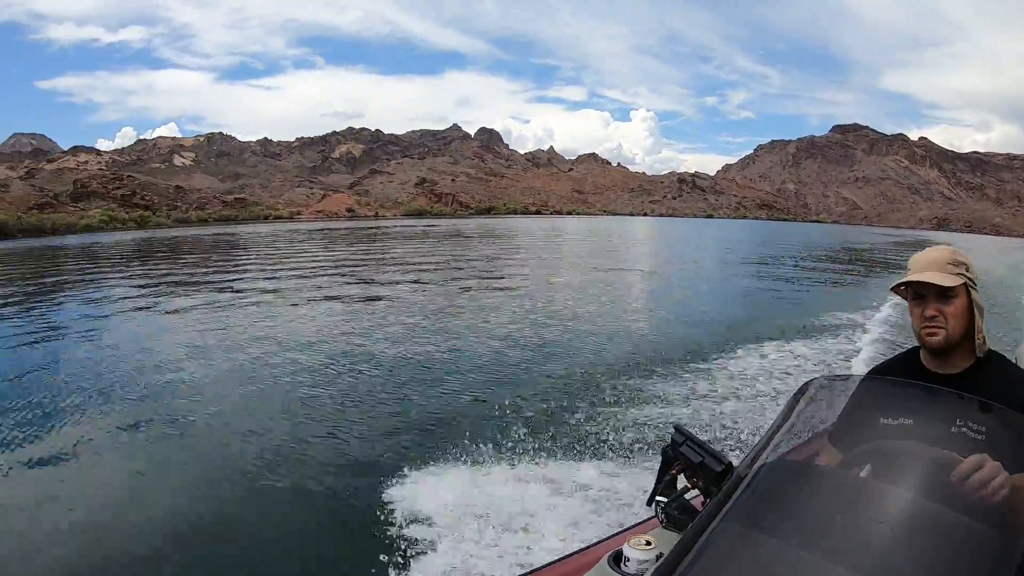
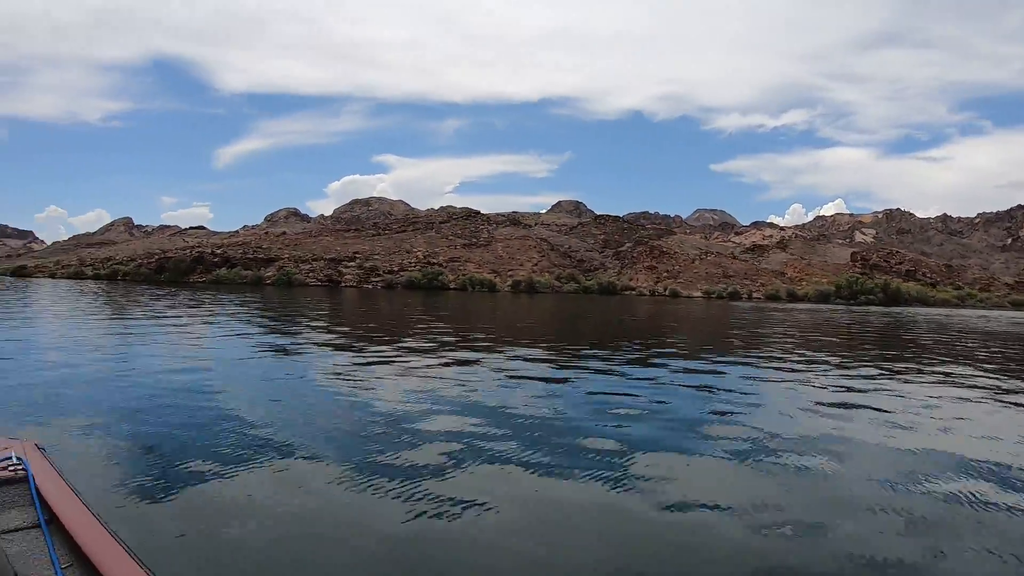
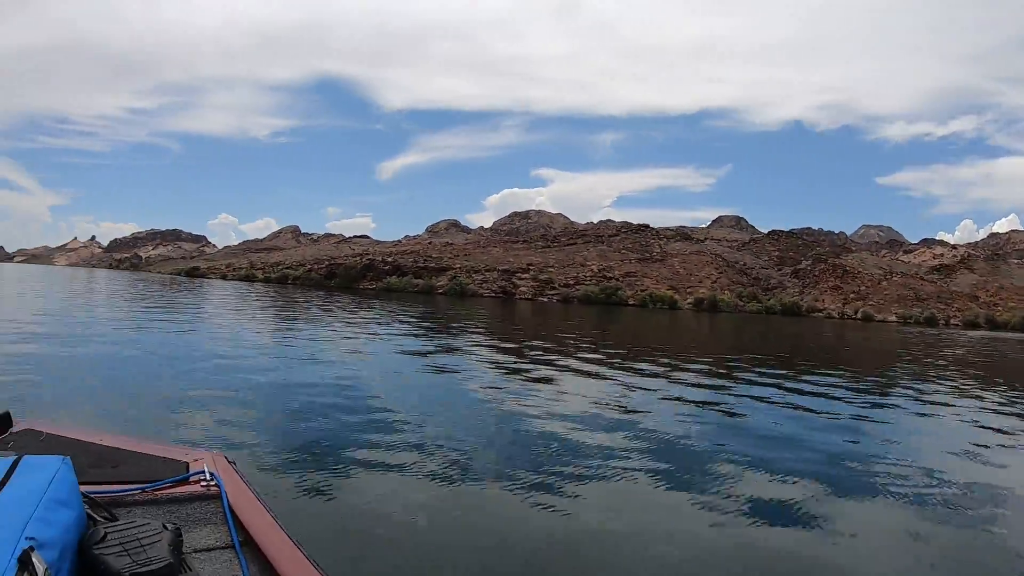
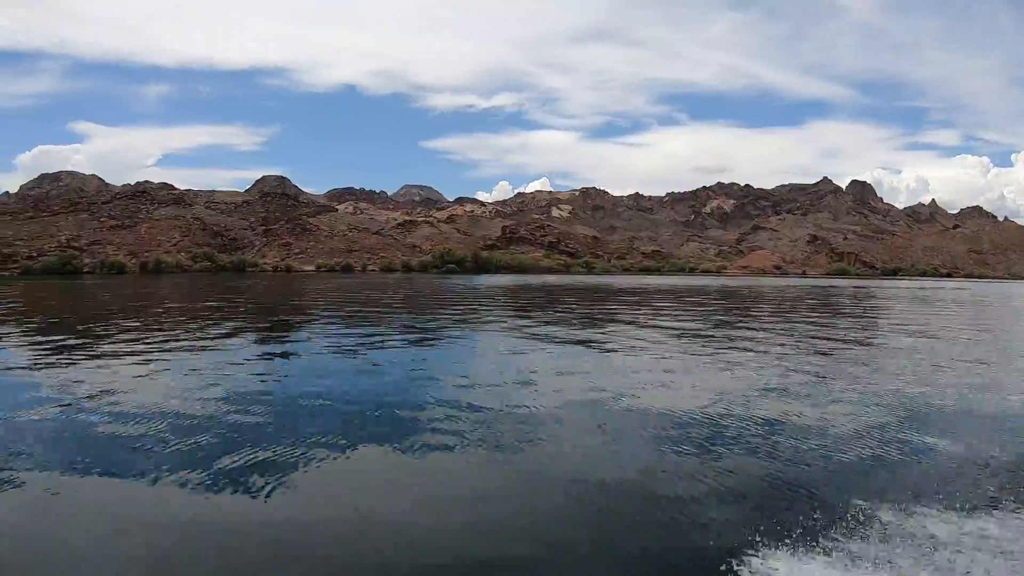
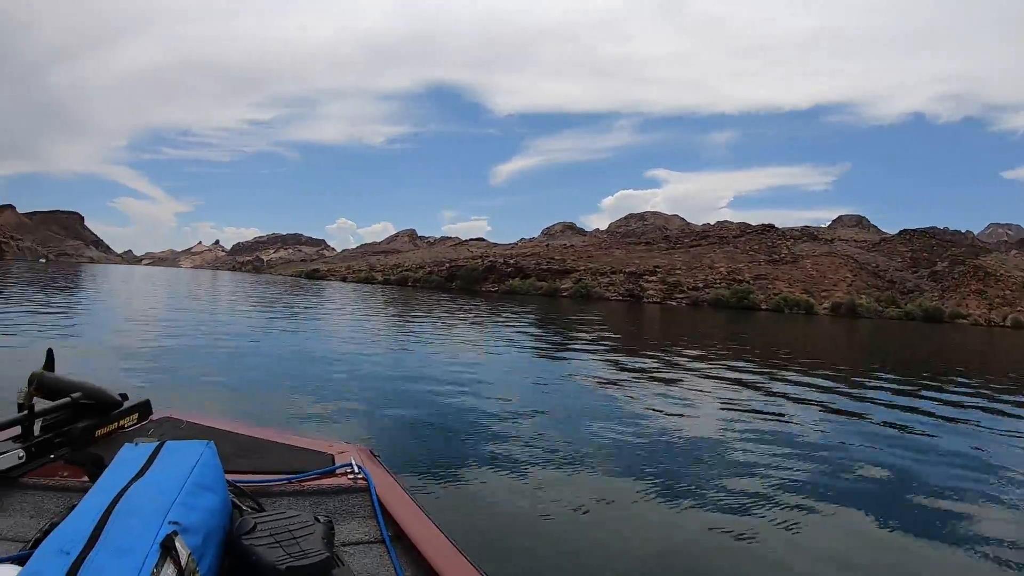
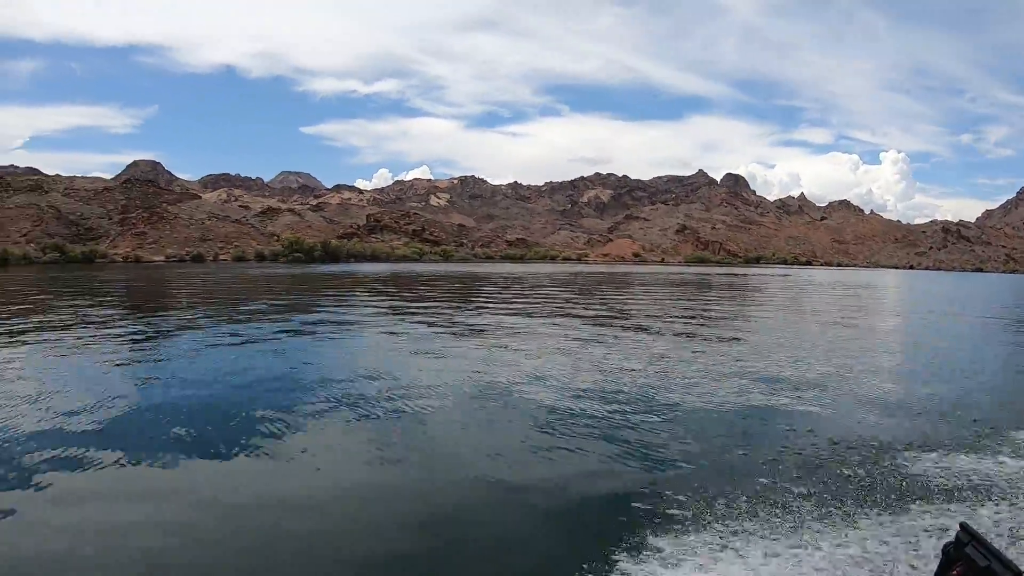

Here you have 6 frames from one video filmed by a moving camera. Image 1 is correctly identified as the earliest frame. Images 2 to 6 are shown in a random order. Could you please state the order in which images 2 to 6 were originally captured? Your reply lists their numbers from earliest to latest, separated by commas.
6, 4, 2, 3, 5
